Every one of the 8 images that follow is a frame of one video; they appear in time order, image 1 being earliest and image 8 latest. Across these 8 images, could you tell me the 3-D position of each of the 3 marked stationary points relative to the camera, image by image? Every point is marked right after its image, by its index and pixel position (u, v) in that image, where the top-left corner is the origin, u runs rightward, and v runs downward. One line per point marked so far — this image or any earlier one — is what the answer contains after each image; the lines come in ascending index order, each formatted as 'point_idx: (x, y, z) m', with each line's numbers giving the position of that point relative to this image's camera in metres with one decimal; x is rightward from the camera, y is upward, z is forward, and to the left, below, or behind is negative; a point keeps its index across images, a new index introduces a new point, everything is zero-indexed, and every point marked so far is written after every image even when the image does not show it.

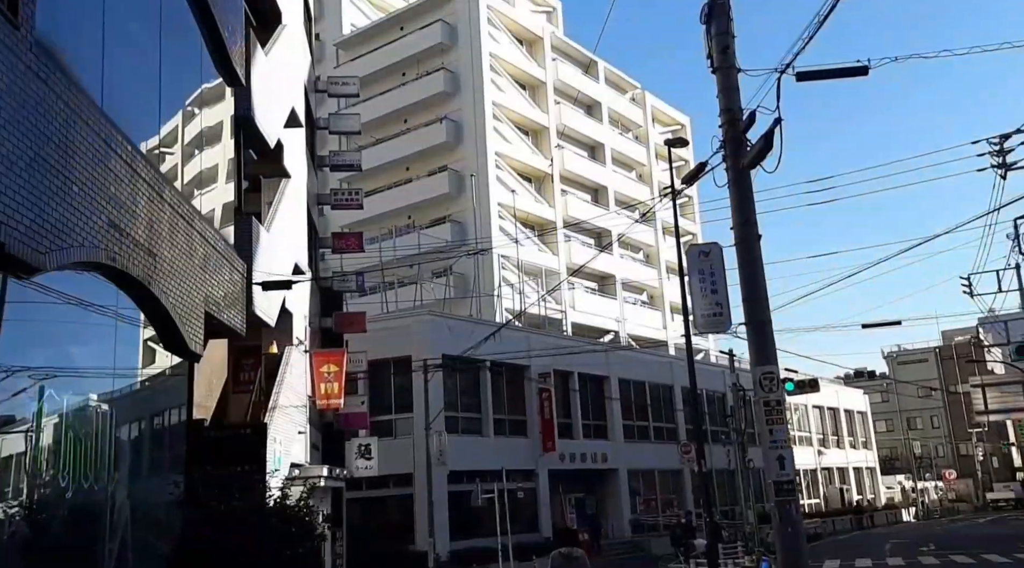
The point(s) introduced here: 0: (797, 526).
0: (+3.1, -2.7, +10.5) m
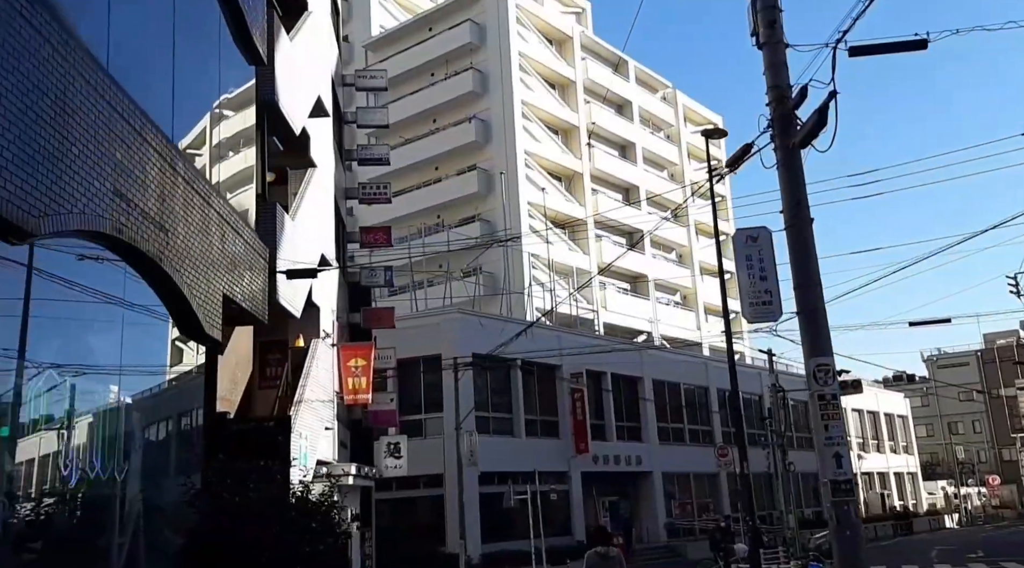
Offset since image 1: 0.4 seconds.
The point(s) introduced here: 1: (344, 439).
0: (+3.5, -2.5, +9.8) m
1: (-3.4, -3.2, +19.6) m
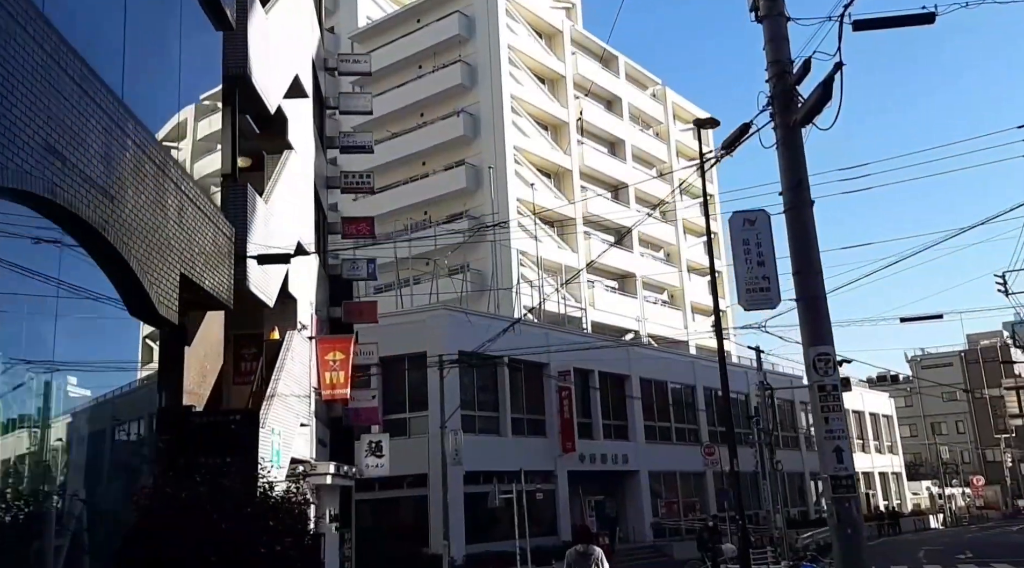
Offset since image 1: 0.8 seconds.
0: (+3.3, -2.4, +9.3) m
1: (-3.8, -3.0, +19.0) m
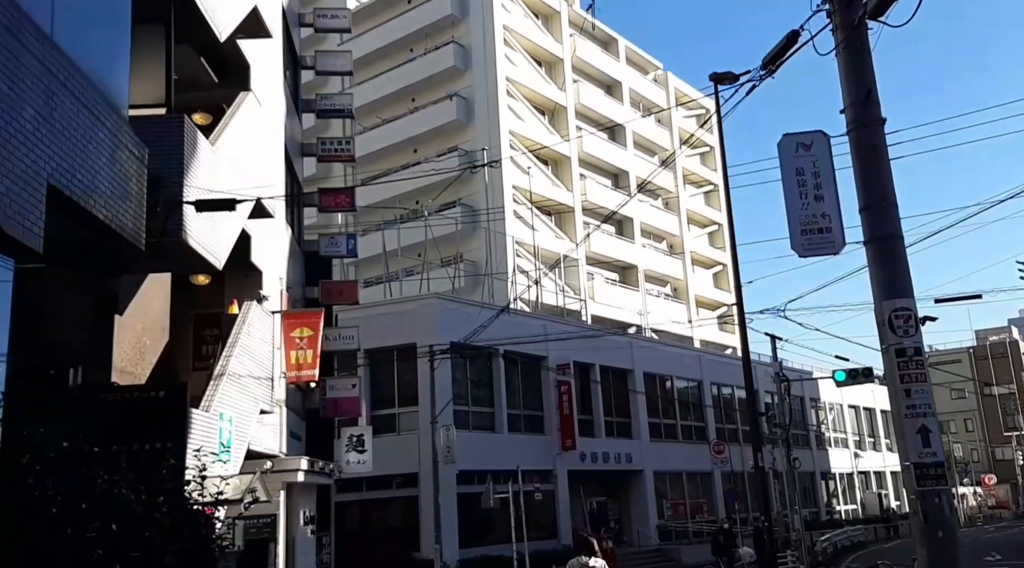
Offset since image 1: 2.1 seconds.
0: (+3.3, -1.9, +7.2) m
1: (-3.8, -2.6, +16.9) m
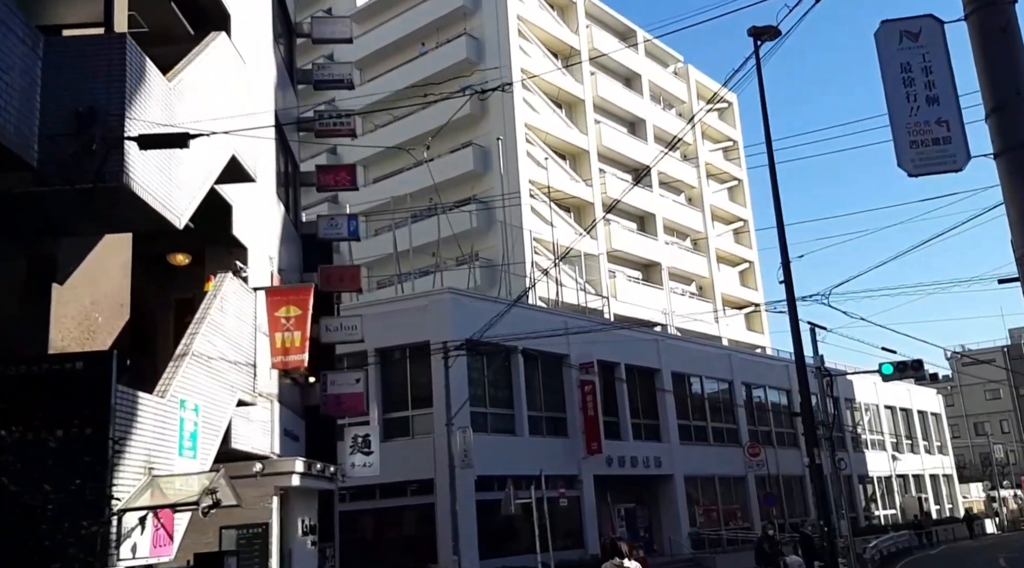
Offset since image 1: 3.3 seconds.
0: (+3.4, -1.4, +5.3) m
1: (-3.5, -2.3, +15.2) m
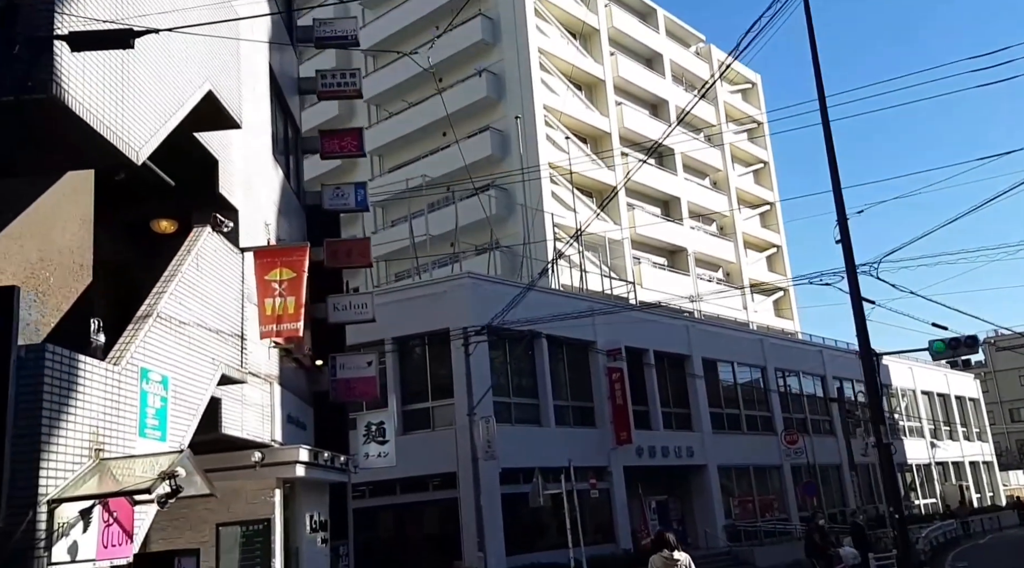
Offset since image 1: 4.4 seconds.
0: (+3.6, -0.9, +3.8) m
1: (-3.1, -1.9, +13.8) m
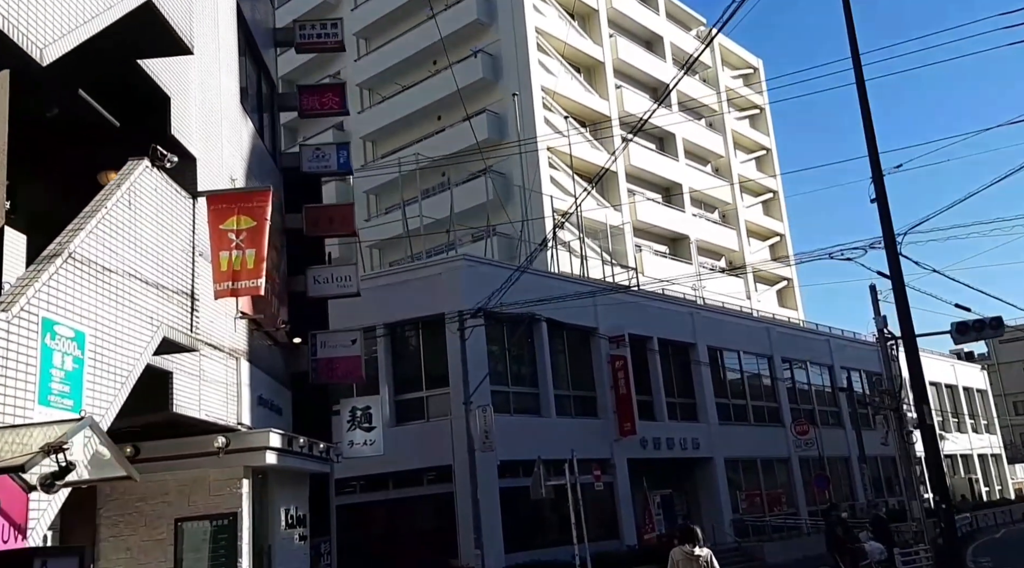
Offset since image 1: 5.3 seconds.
0: (+3.6, -0.4, +2.4) m
1: (-3.1, -1.4, +12.4) m
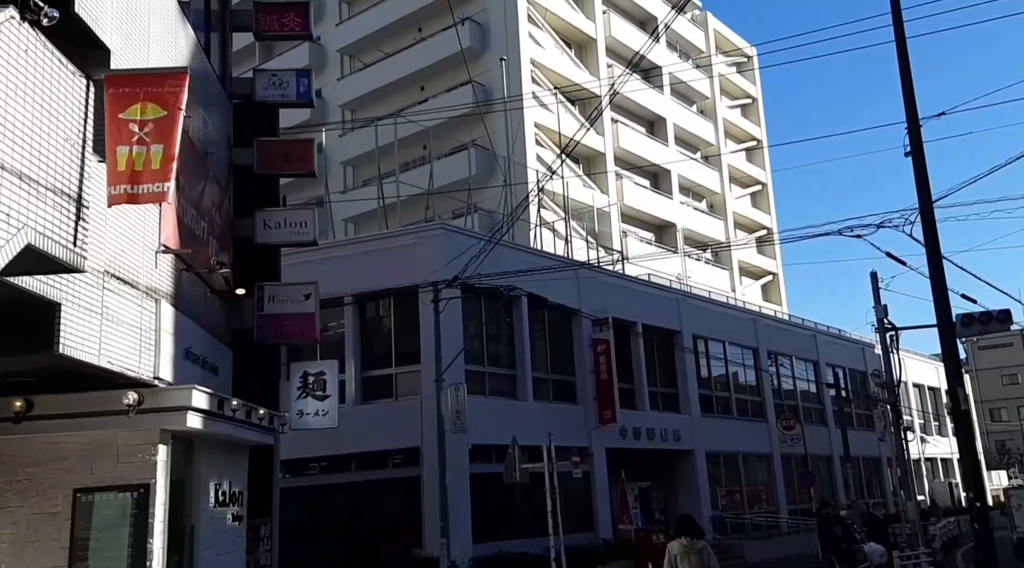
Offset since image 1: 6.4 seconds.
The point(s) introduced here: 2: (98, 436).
0: (+3.5, -0.1, +0.8) m
1: (-3.4, -0.8, +10.6) m
2: (-3.8, -1.4, +8.9) m
